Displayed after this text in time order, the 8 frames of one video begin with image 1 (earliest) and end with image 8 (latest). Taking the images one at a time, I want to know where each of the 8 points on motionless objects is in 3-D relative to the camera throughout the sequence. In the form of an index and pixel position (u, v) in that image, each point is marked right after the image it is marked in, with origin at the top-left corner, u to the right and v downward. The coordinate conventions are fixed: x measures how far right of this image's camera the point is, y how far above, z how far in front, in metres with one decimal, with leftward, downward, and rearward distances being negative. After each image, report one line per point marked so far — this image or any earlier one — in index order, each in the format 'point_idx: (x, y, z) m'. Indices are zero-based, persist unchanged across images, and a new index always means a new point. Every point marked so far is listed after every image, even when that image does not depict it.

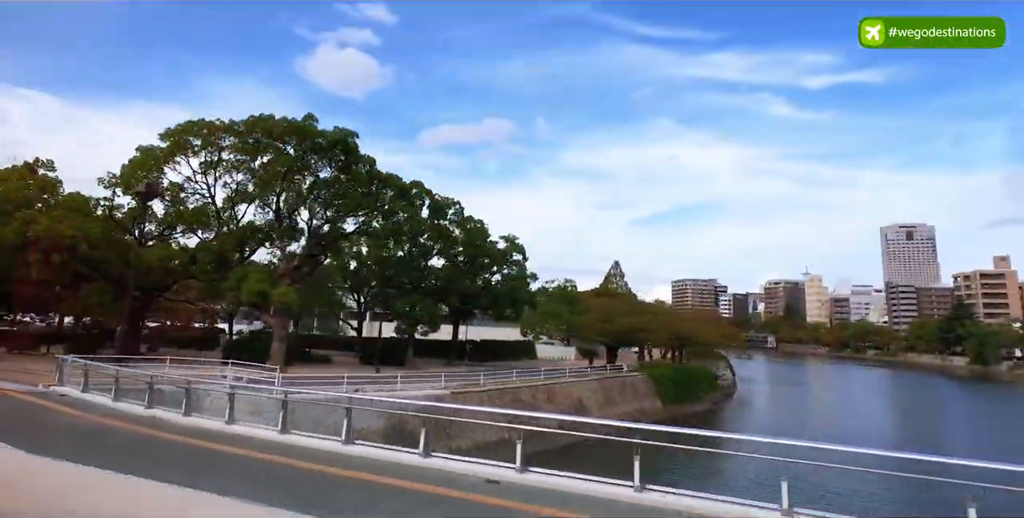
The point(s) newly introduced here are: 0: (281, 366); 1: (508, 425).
0: (-8.5, -3.8, +19.5) m
1: (-0.2, -5.3, +17.6) m
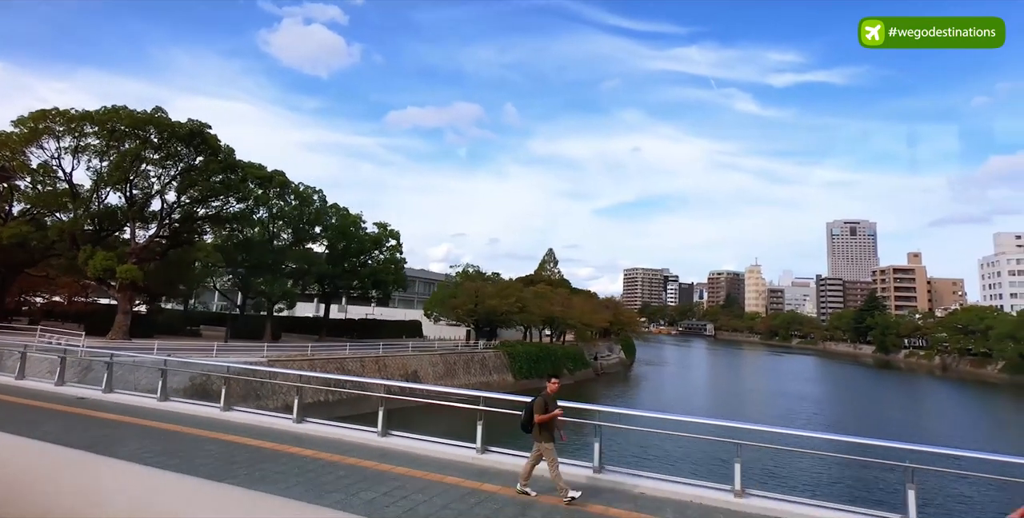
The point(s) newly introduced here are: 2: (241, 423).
0: (-15.3, -3.1, +21.4) m
1: (-6.9, -4.7, +19.9) m
2: (-5.1, -3.1, +10.3) m
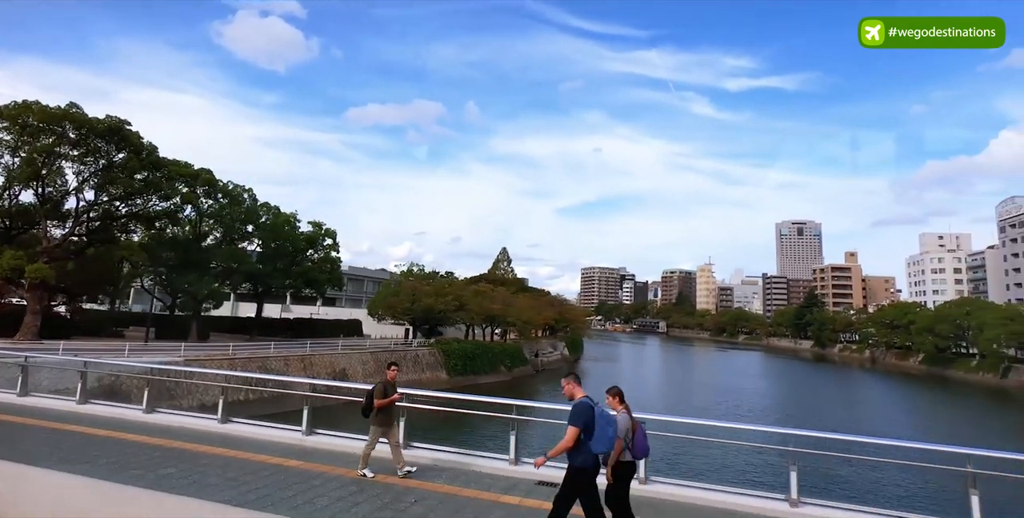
0: (-18.3, -3.0, +20.8) m
1: (-9.8, -4.7, +20.0) m
2: (-7.4, -3.1, +10.5) m
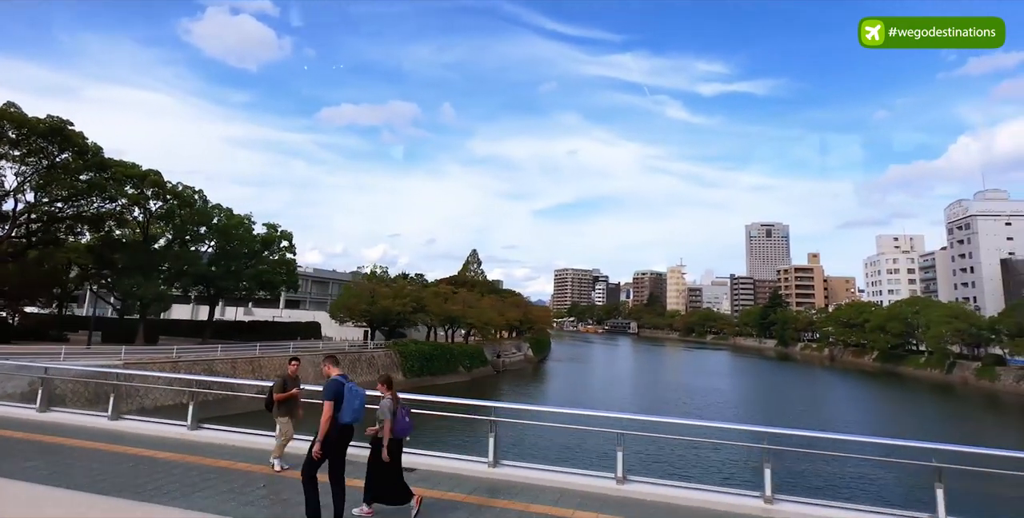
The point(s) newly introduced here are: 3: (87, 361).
0: (-20.3, -3.1, +20.3) m
1: (-11.9, -4.8, +19.9) m
2: (-9.0, -3.1, +10.5) m
3: (-14.4, -3.4, +18.5) m
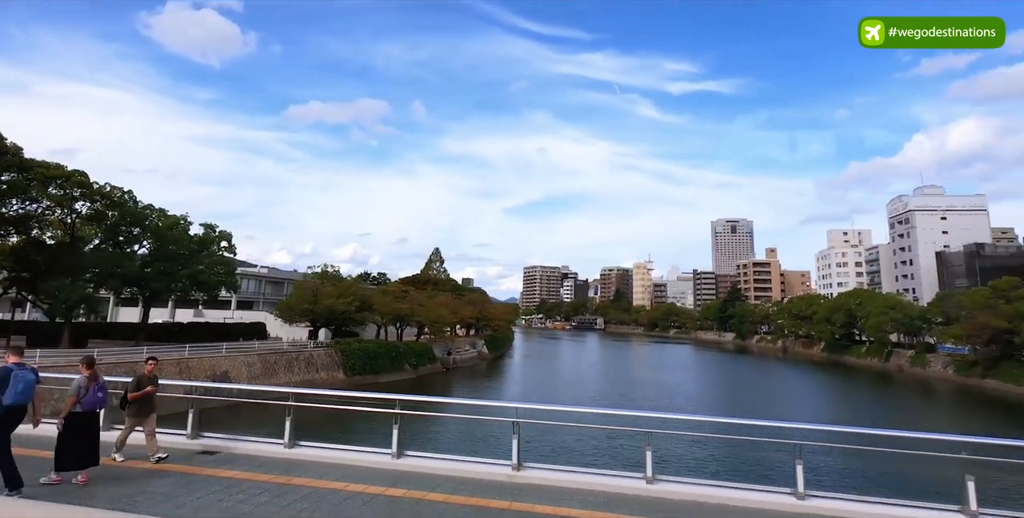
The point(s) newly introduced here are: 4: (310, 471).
0: (-23.2, -3.3, +19.8) m
1: (-14.7, -4.8, +19.7) m
2: (-11.3, -3.1, +10.5) m
3: (-17.1, -3.5, +18.2) m
4: (-2.3, -2.3, +5.9) m
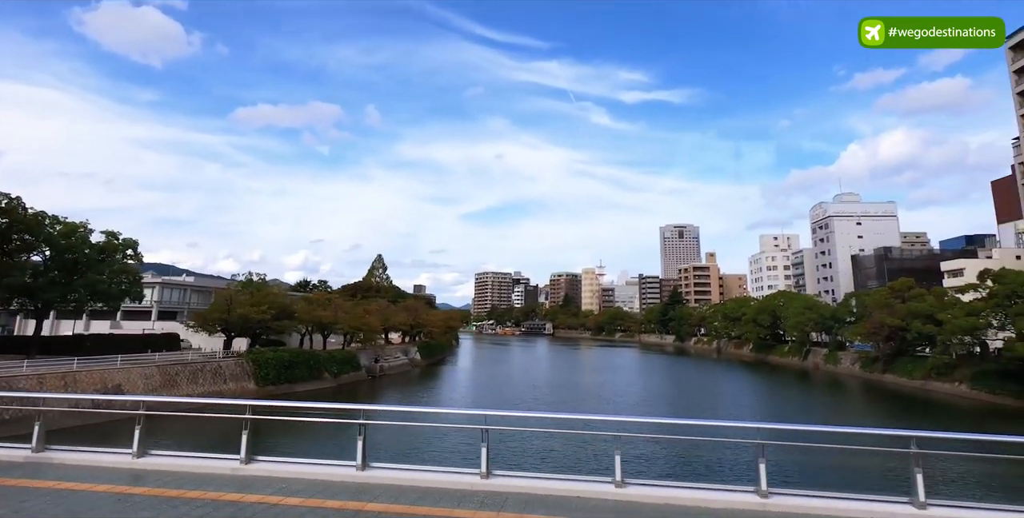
0: (-27.0, -3.7, +18.1) m
1: (-18.5, -5.1, +18.8) m
2: (-14.4, -3.3, +9.8) m
3: (-20.8, -3.9, +17.1) m
4: (-5.0, -2.4, +6.1) m
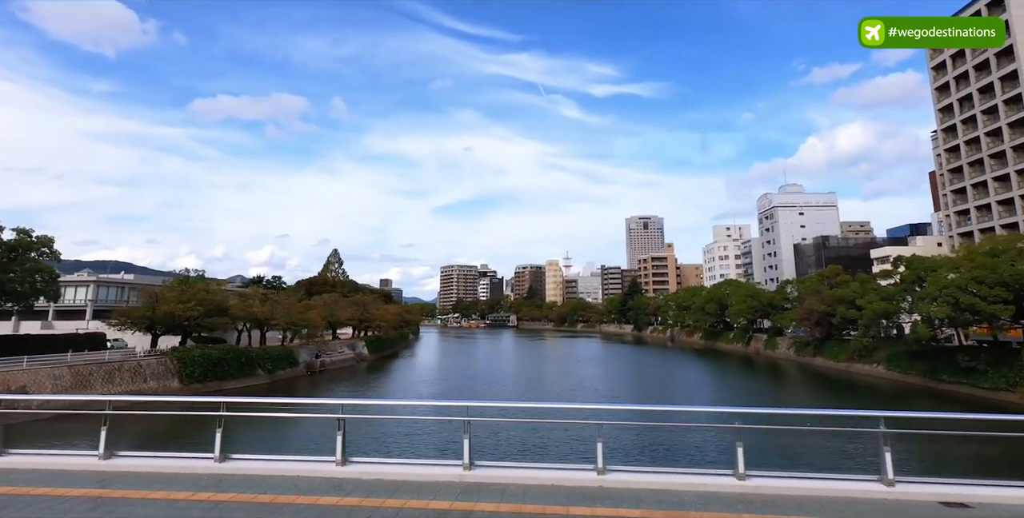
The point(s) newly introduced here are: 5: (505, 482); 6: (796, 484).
0: (-30.2, -3.8, +16.9) m
1: (-21.8, -5.1, +18.0) m
2: (-17.2, -3.4, +9.3) m
3: (-24.0, -3.9, +16.2) m
4: (-7.7, -2.4, +6.0) m
5: (-0.1, -2.0, +4.9) m
6: (+2.5, -2.0, +4.7) m
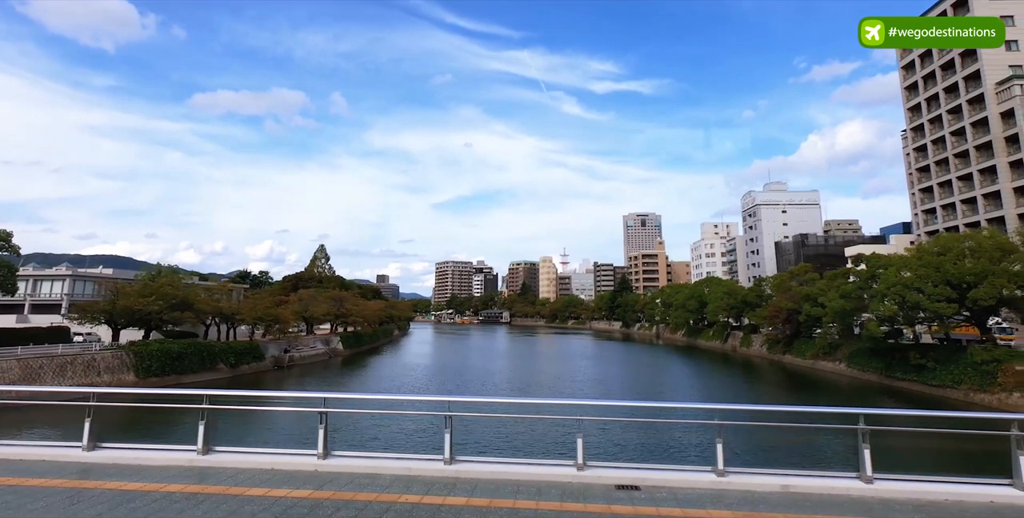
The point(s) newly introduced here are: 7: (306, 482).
0: (-32.8, -3.5, +17.2) m
1: (-24.3, -4.9, +18.3) m
2: (-19.8, -3.3, +9.6) m
3: (-26.6, -3.7, +16.5) m
4: (-10.2, -2.3, +6.3) m
5: (-2.7, -2.0, +5.2) m
6: (-0.1, -1.9, +5.0) m
7: (-1.8, -2.0, +4.8) m
